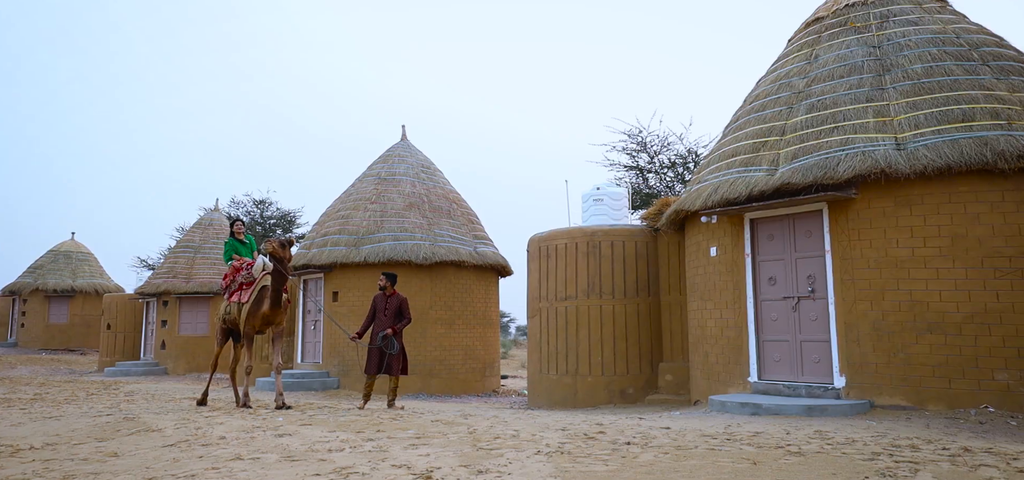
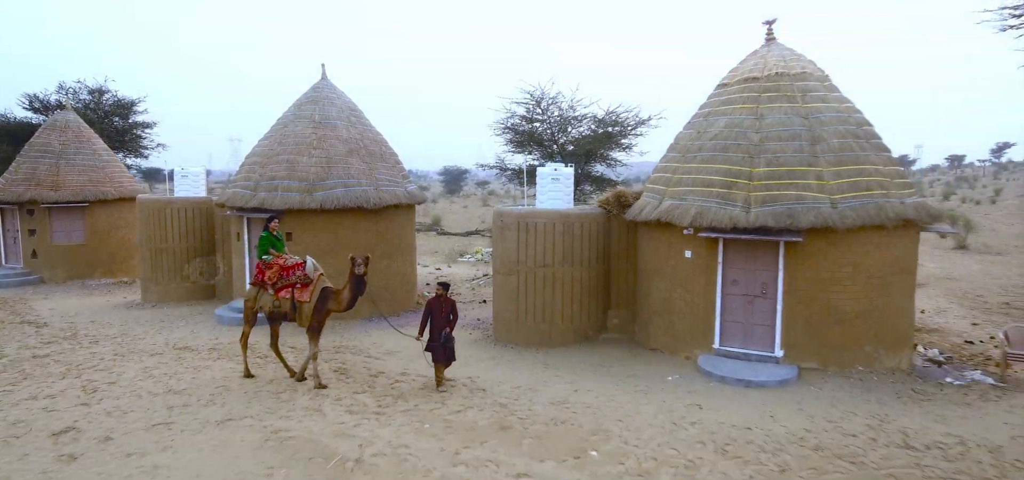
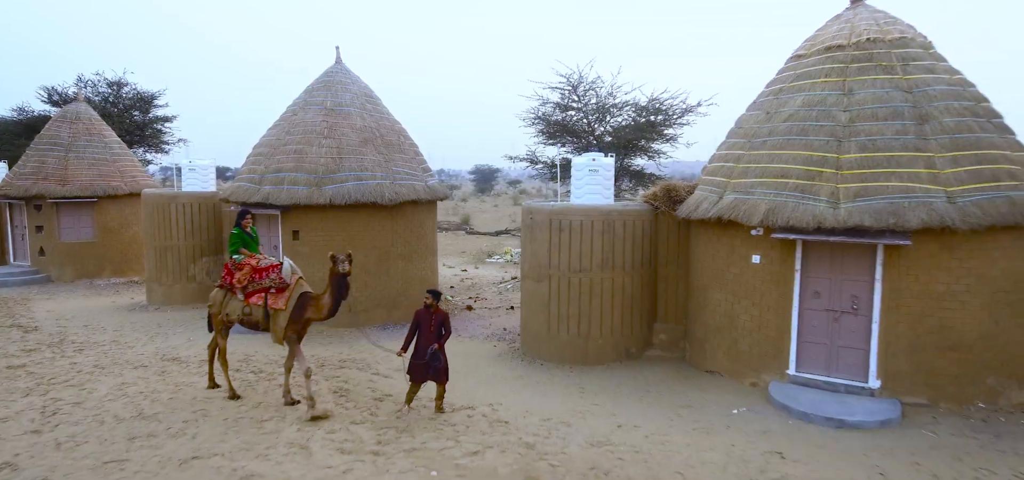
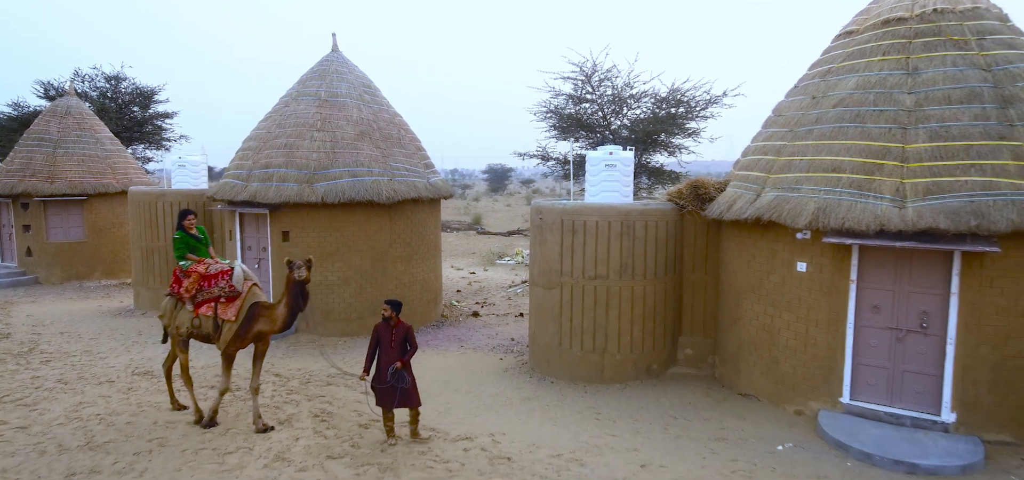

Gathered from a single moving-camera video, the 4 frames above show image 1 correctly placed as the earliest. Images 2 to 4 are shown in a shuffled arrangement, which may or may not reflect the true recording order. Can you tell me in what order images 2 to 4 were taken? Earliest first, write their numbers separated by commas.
4, 3, 2
